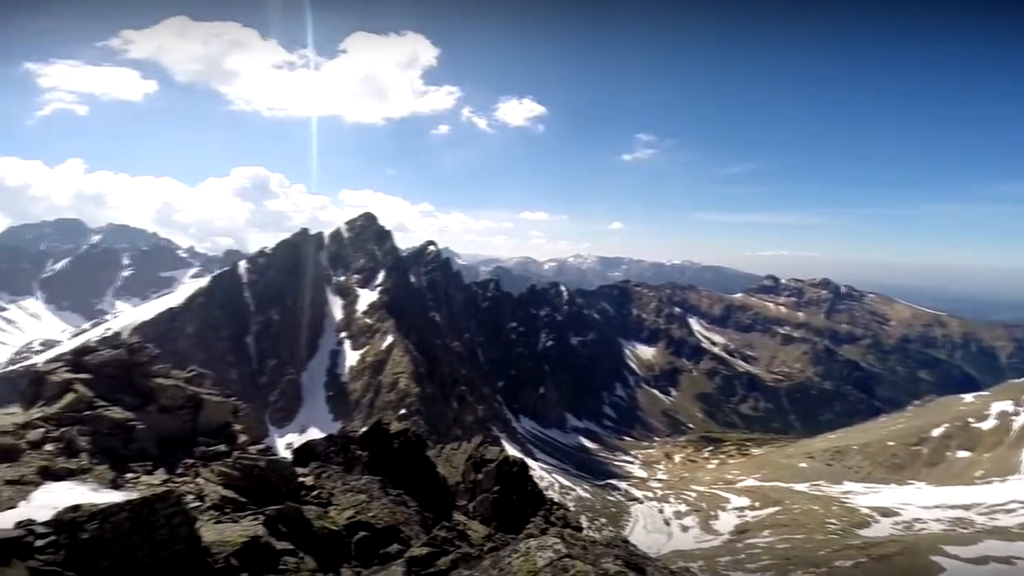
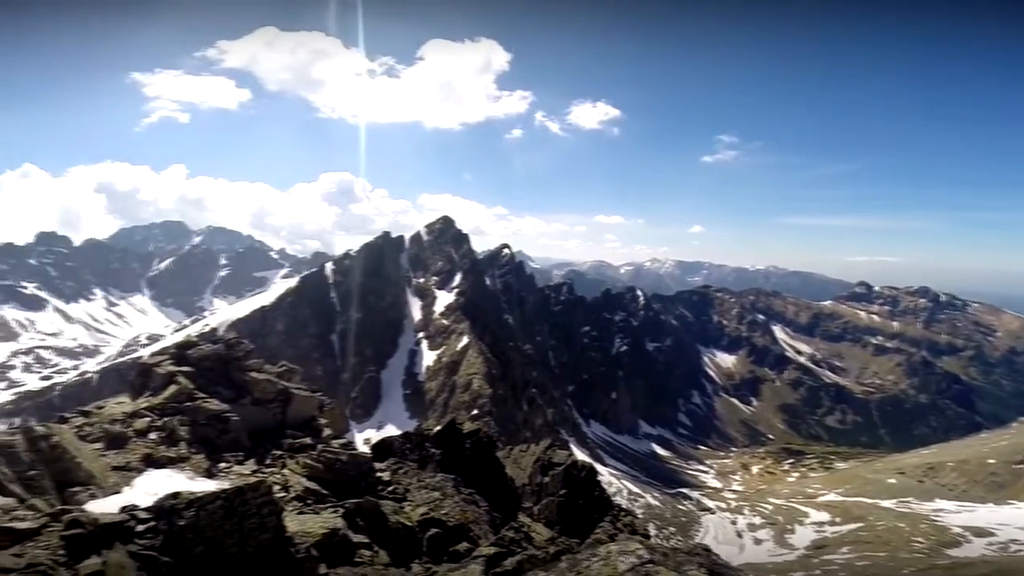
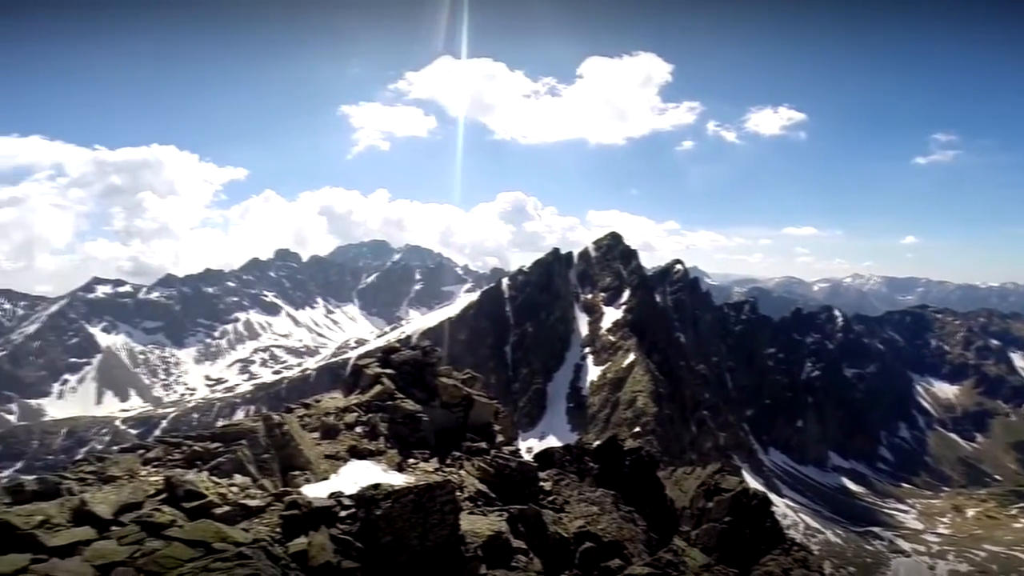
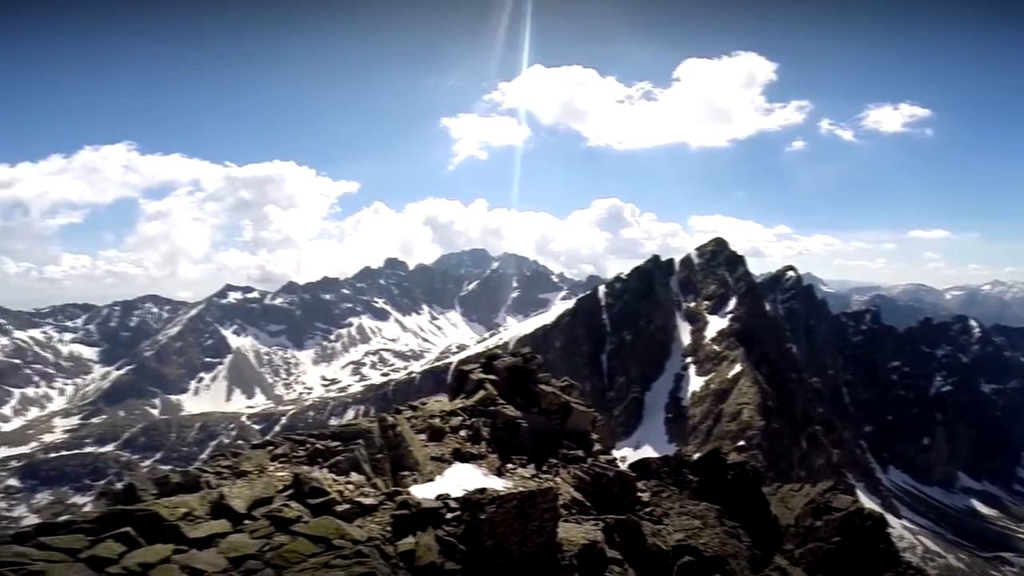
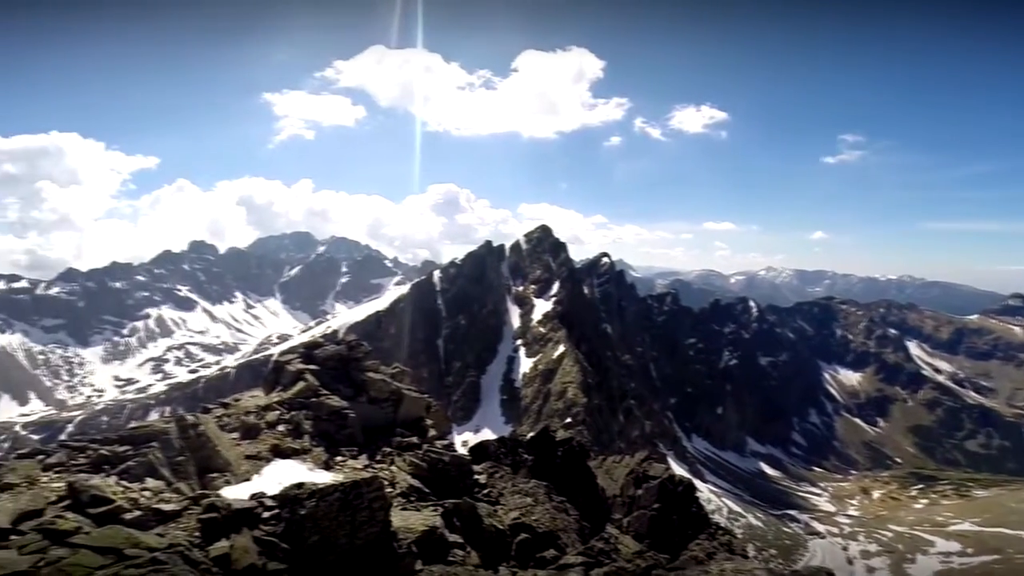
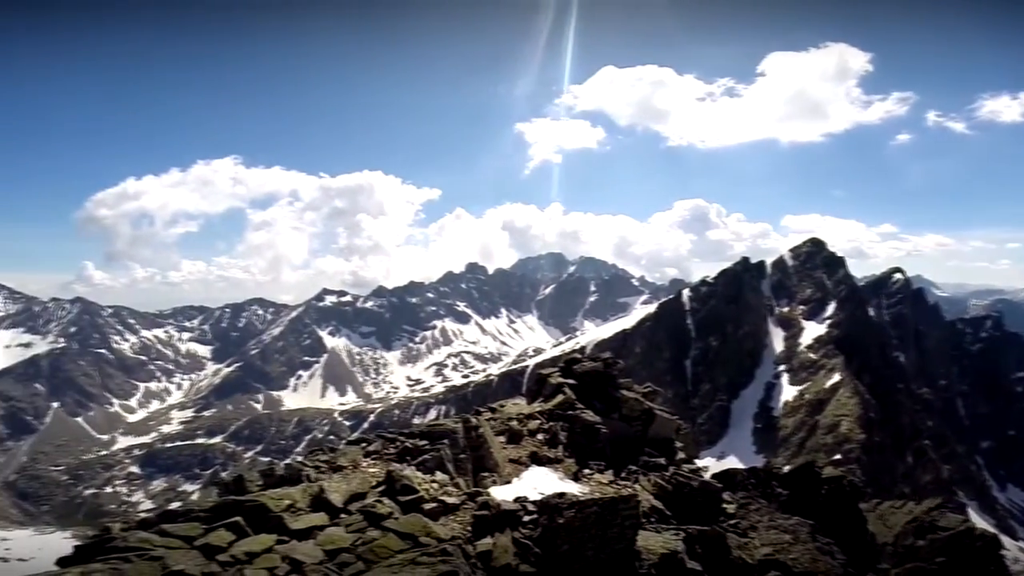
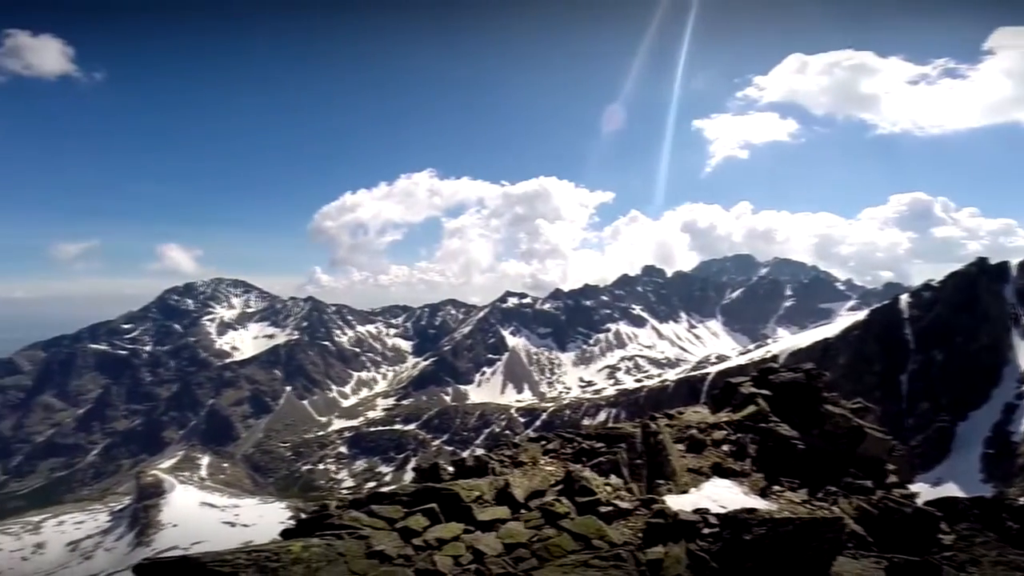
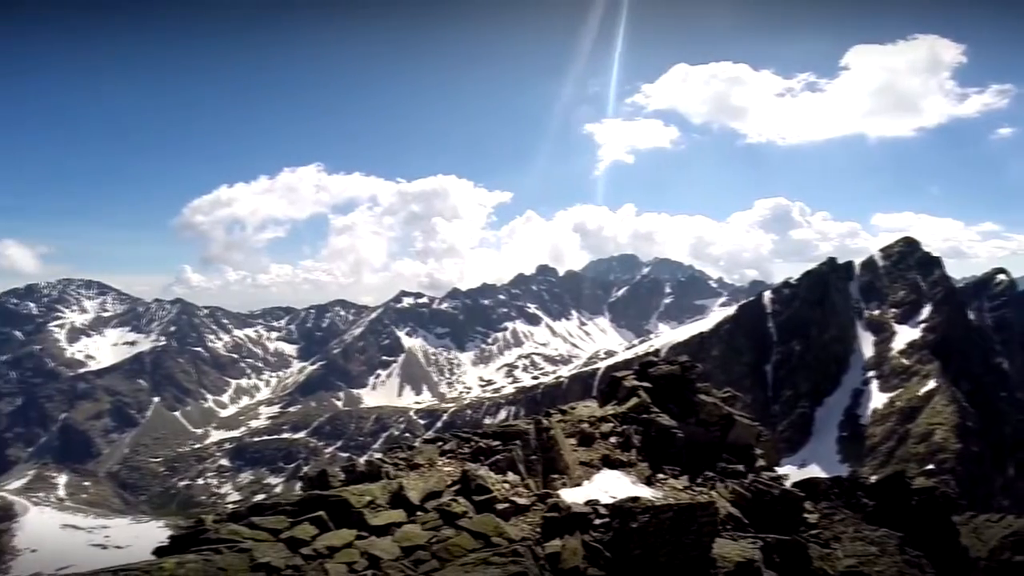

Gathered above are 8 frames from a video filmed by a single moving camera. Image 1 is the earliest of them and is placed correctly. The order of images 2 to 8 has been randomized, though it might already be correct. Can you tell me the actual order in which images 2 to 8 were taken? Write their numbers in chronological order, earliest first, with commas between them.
2, 5, 3, 4, 6, 8, 7
